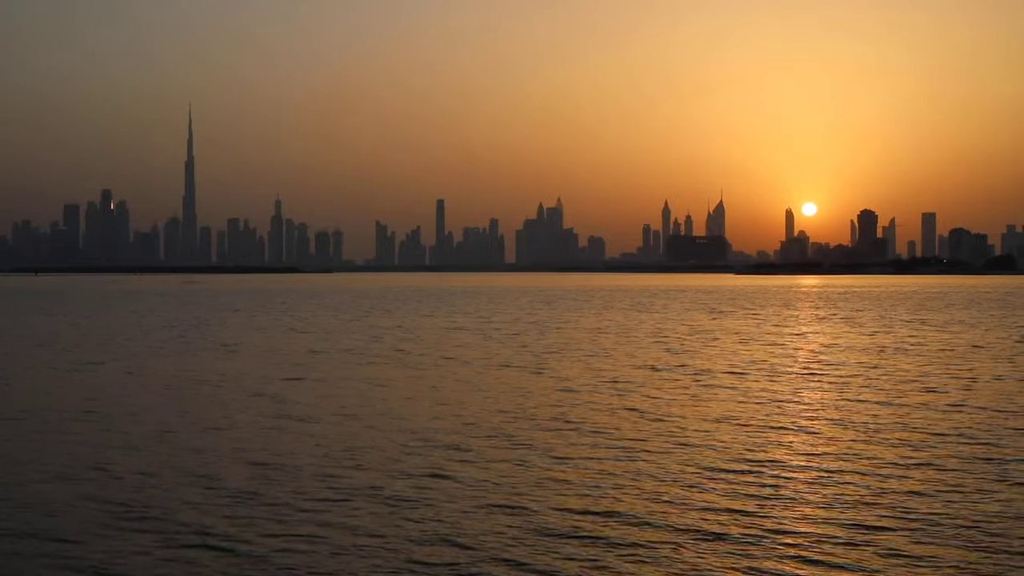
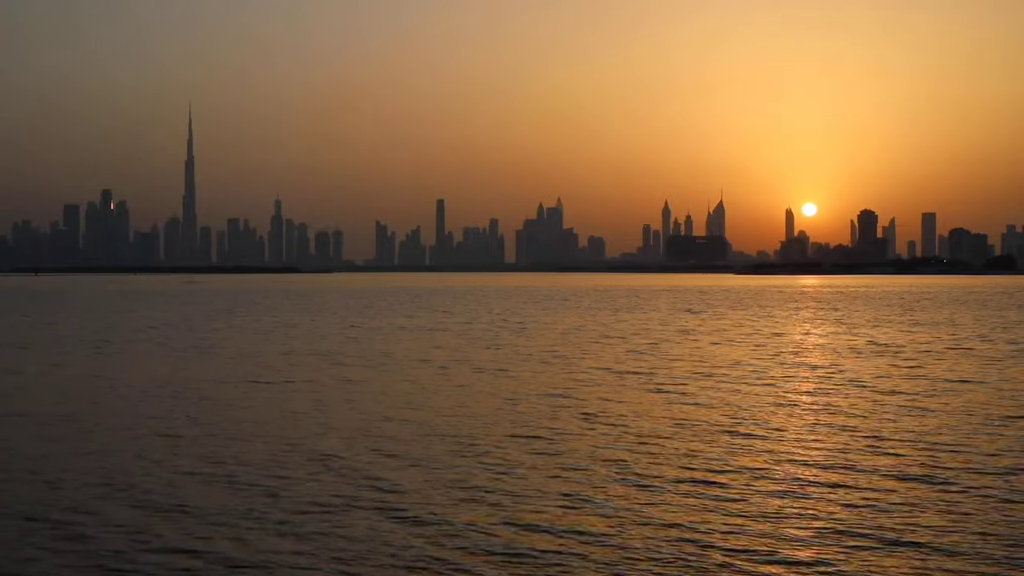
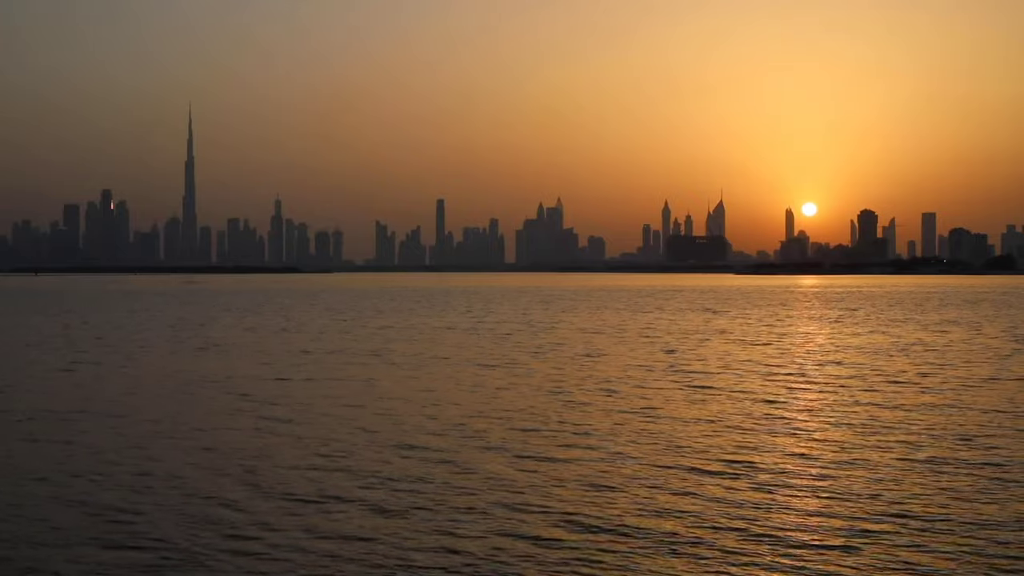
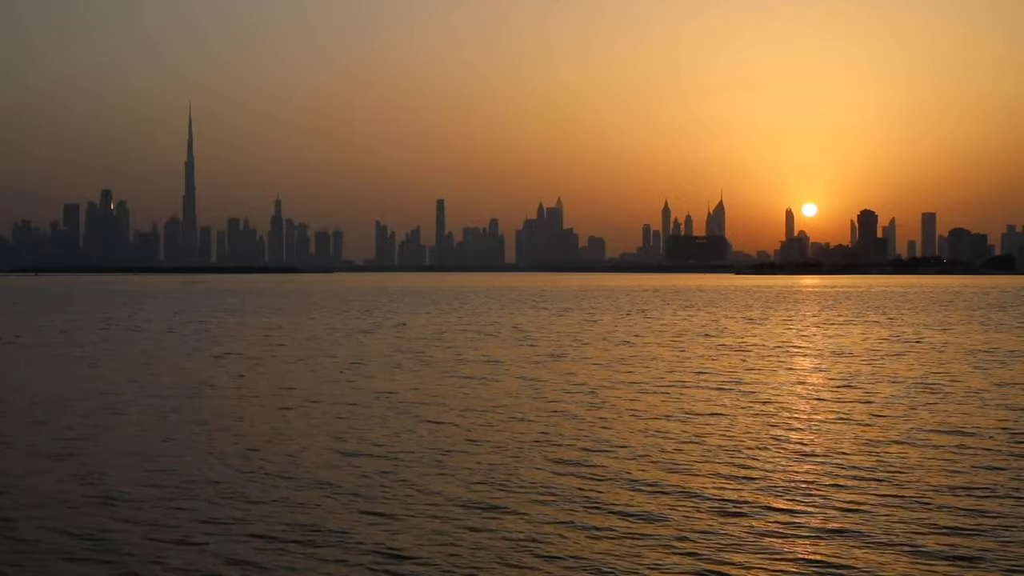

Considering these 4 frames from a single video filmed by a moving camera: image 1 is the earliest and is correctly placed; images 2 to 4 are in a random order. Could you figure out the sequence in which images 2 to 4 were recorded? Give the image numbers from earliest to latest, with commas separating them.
3, 2, 4
